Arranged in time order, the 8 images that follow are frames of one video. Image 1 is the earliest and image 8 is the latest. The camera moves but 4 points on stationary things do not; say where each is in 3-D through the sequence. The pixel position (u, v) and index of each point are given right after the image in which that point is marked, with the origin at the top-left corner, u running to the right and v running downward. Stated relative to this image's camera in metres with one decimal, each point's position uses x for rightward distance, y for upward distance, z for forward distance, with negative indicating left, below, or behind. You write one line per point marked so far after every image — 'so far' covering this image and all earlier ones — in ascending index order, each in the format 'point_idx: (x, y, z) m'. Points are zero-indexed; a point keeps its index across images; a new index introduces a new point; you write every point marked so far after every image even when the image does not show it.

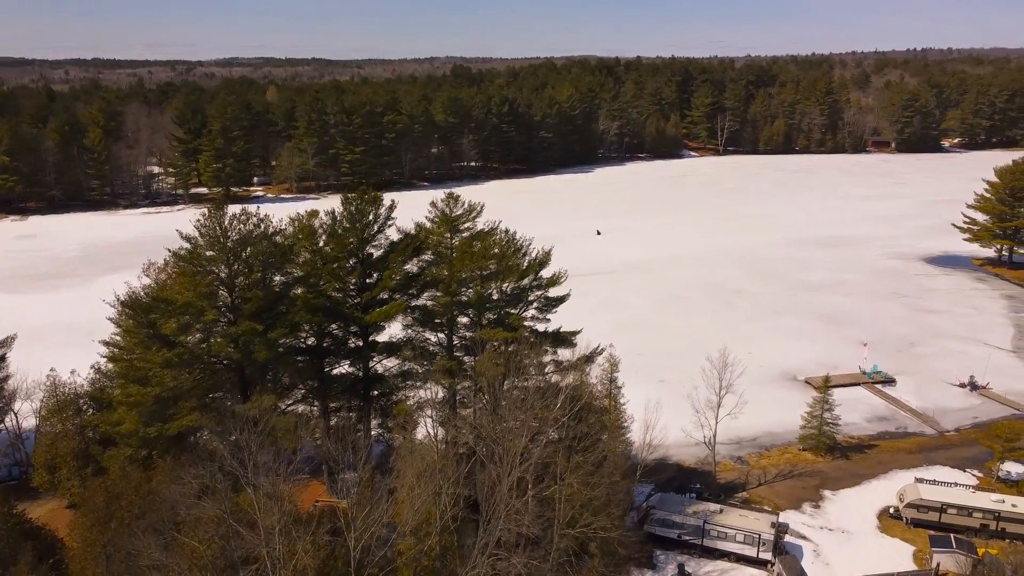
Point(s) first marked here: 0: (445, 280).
0: (-1.0, +0.1, +12.0) m
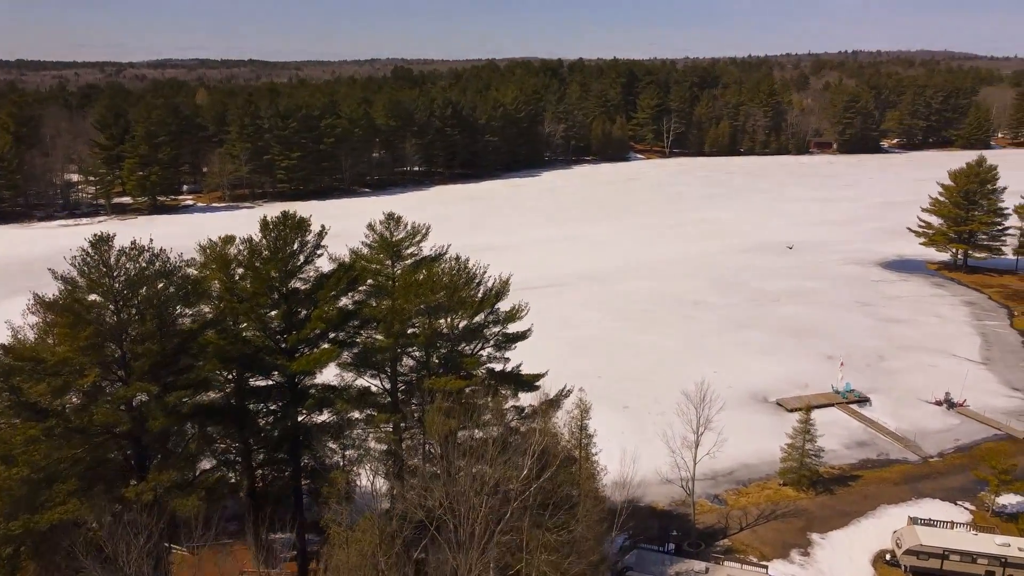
0: (-1.6, -0.4, +10.2) m
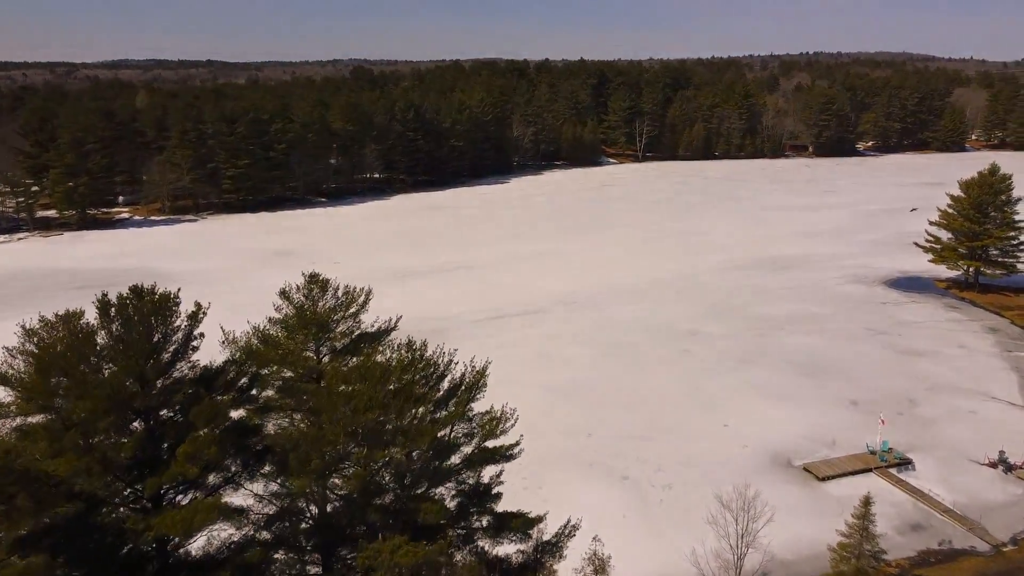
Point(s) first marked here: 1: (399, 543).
0: (-1.8, -1.2, +6.8) m
1: (-0.9, -2.1, +6.5) m
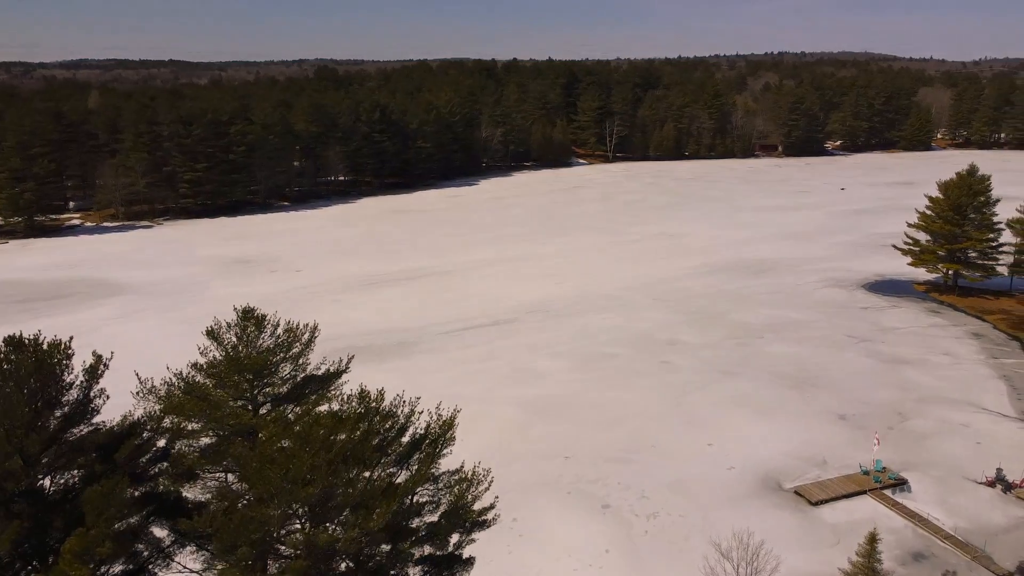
0: (-2.0, -1.5, +5.7) m
1: (-1.1, -2.4, +5.4) m
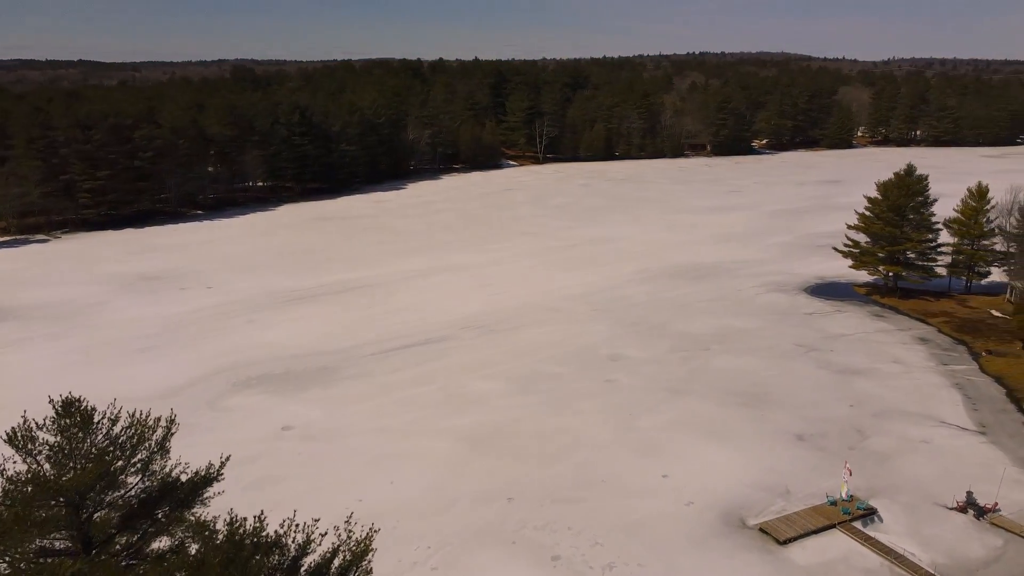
0: (-2.2, -2.0, +3.8) m
1: (-1.3, -2.8, +3.6) m
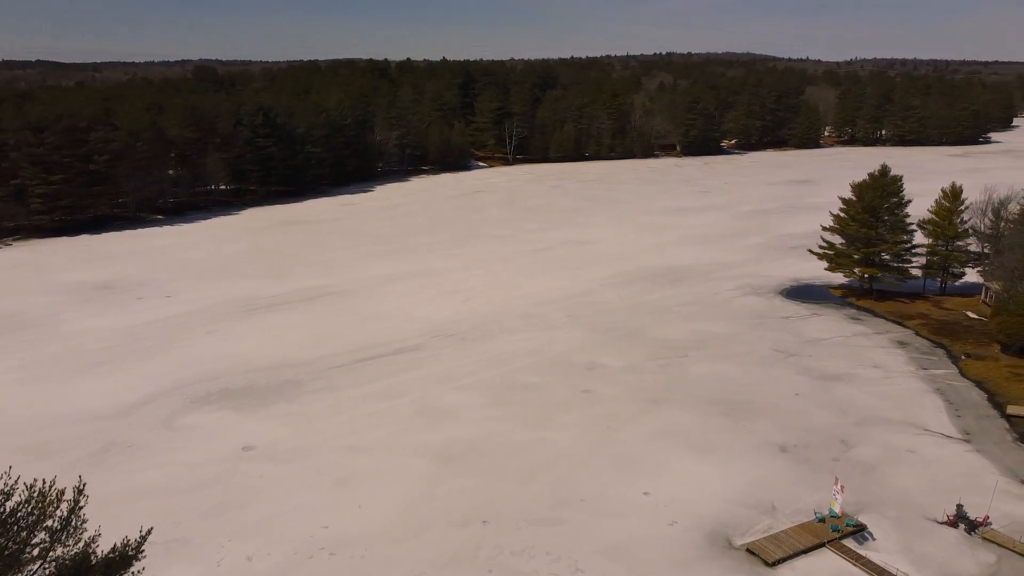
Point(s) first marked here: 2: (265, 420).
0: (-2.3, -2.2, +3.0) m
1: (-1.4, -3.0, +2.9) m
2: (-5.4, -2.9, +17.5) m
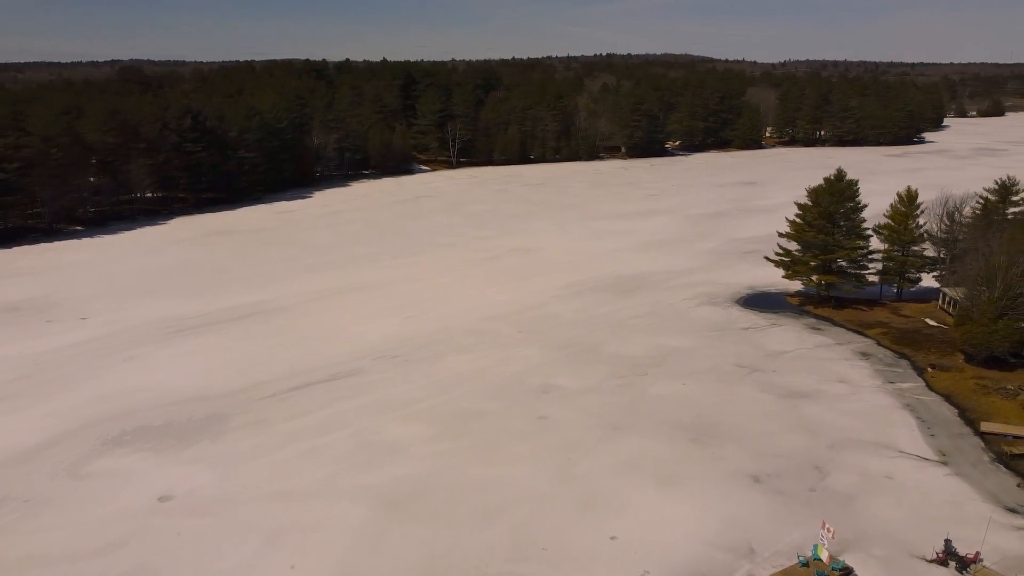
0: (-2.3, -2.6, +1.4) m
1: (-1.3, -3.4, +1.3) m
2: (-6.4, -3.4, +15.7) m
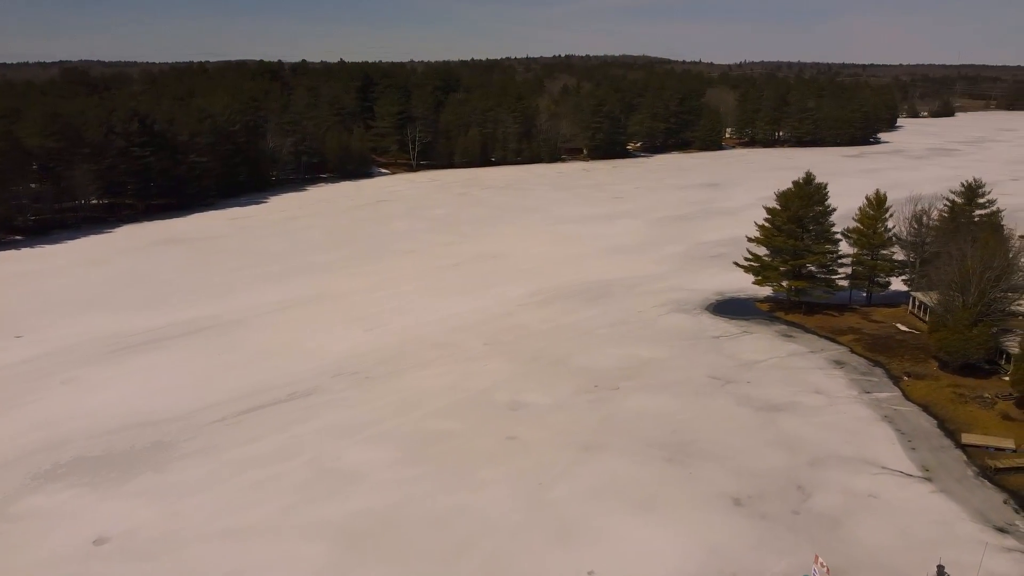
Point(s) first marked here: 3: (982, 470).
0: (-2.2, -2.9, +0.4) m
1: (-1.2, -3.7, +0.3) m
2: (-6.9, -3.8, +14.4) m
3: (+9.1, -3.5, +15.5) m
